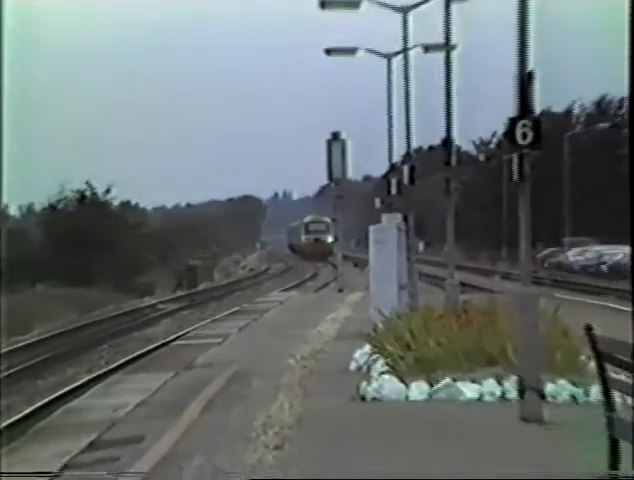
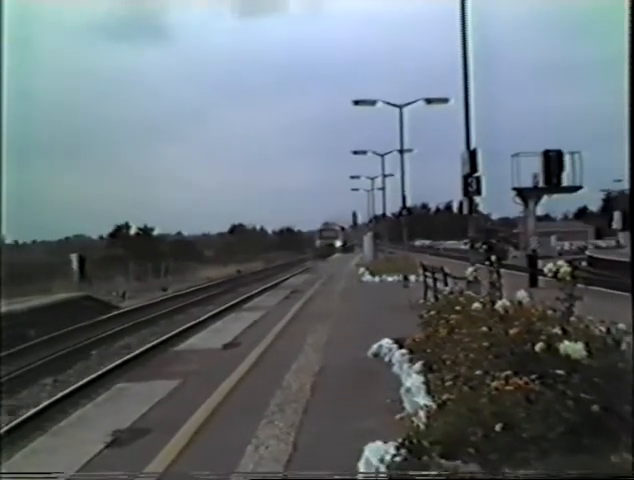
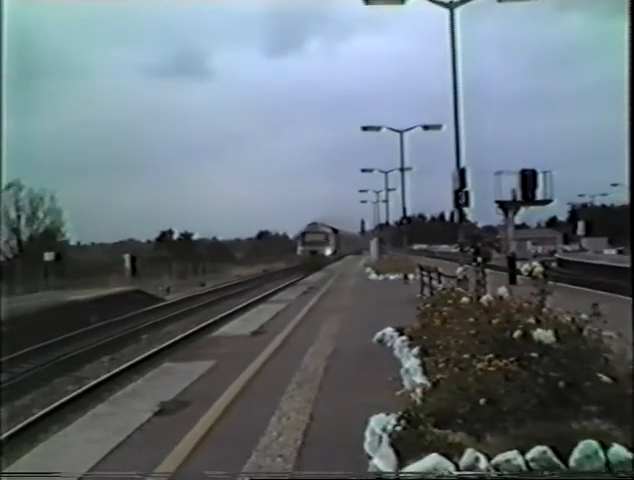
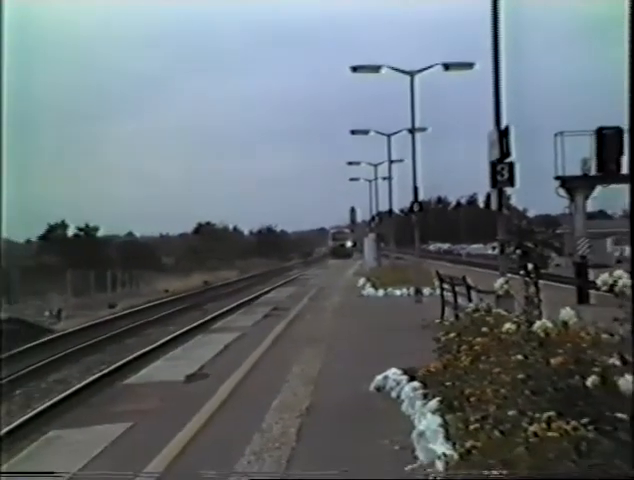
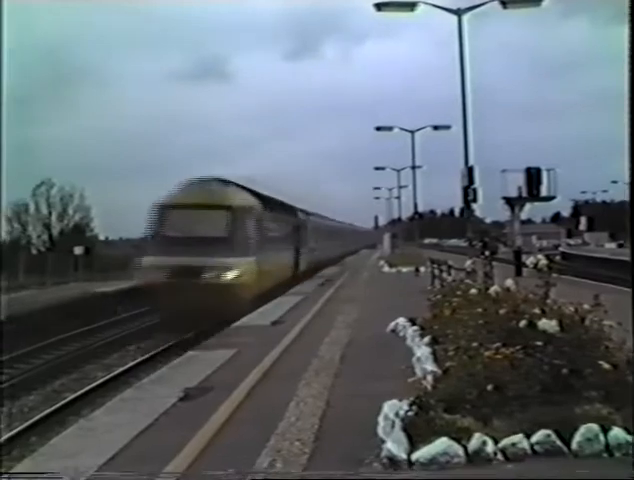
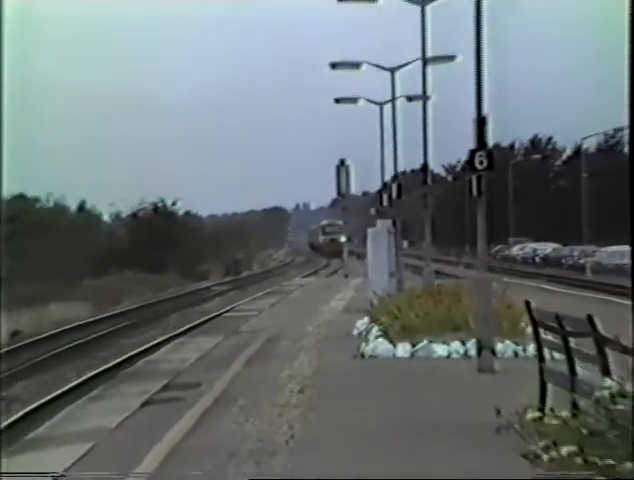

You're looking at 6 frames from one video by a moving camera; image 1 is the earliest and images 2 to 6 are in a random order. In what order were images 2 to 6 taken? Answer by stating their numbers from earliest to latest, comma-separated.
6, 4, 2, 3, 5
